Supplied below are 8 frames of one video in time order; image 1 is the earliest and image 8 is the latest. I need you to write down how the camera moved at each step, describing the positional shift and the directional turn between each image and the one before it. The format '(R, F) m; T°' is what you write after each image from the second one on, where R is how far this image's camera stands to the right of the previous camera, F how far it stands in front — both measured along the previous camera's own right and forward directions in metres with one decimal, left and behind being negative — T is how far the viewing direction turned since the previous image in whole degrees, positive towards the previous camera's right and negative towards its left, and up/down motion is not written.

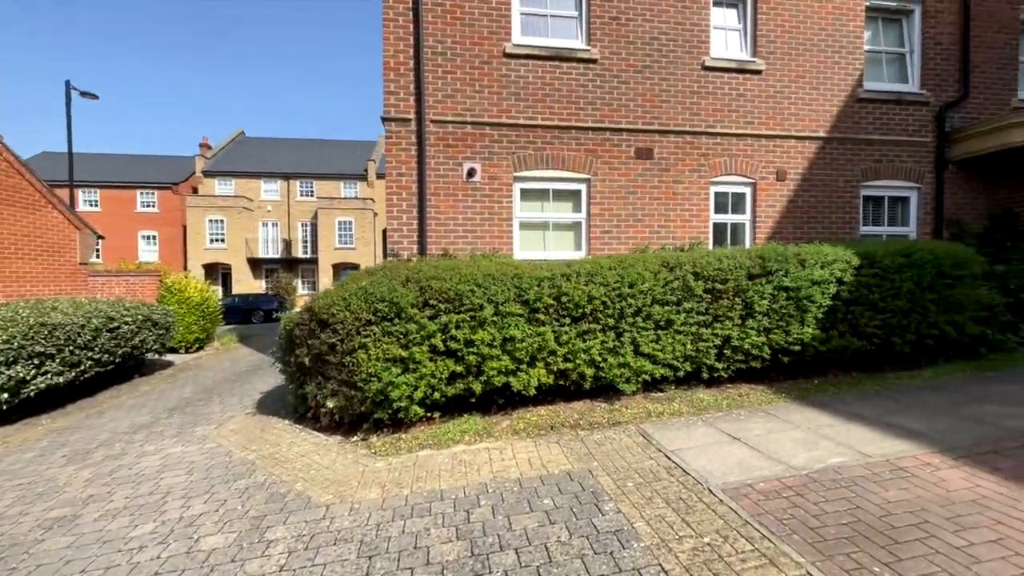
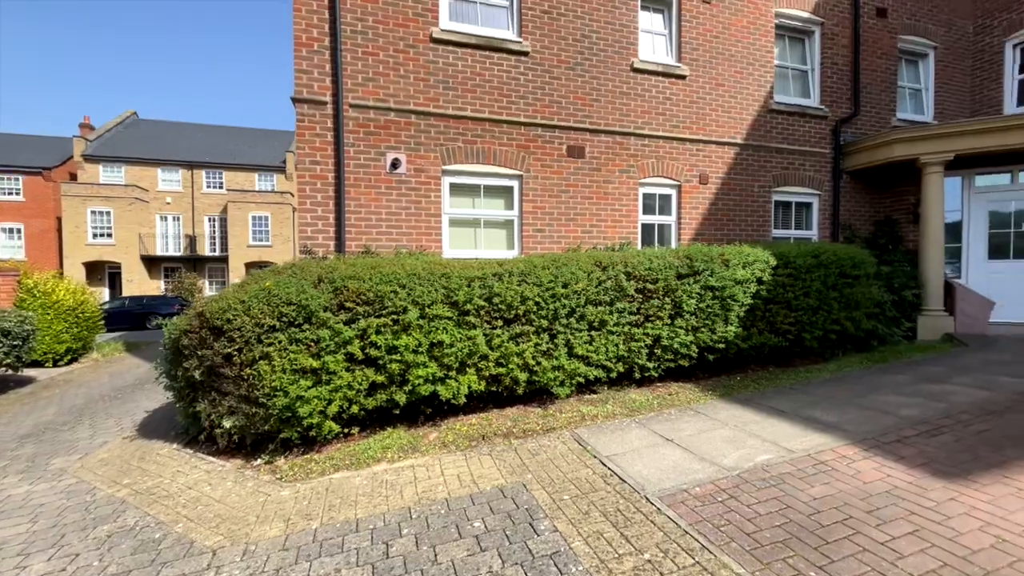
(0.0, +0.3) m; +9°
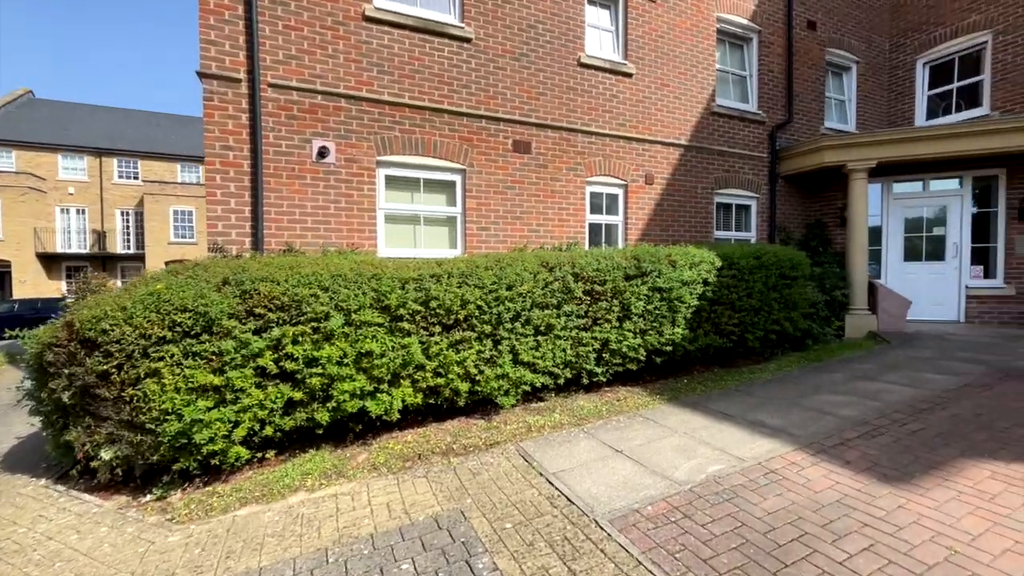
(+0.1, +0.4) m; +7°
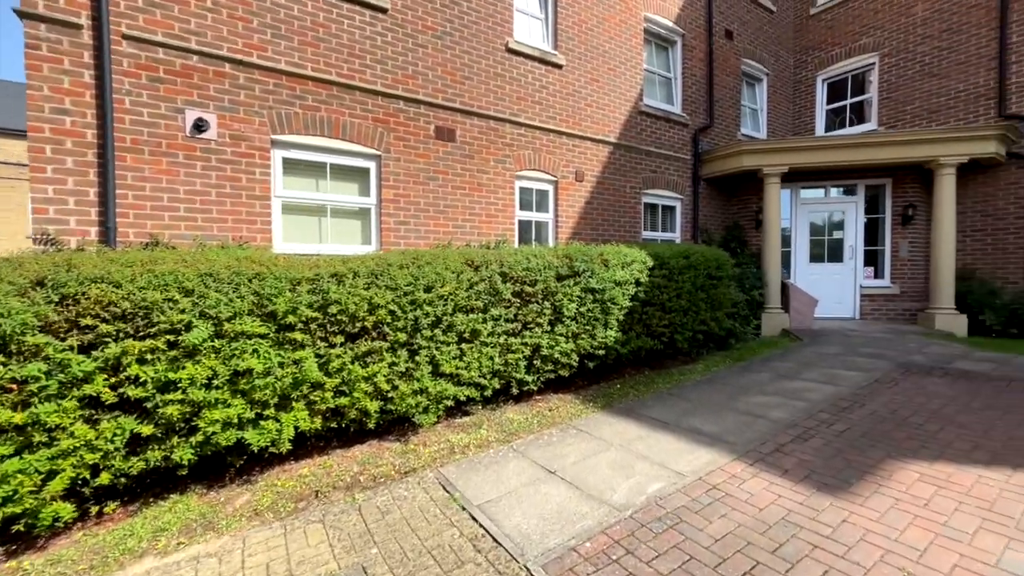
(+0.1, +0.5) m; +9°
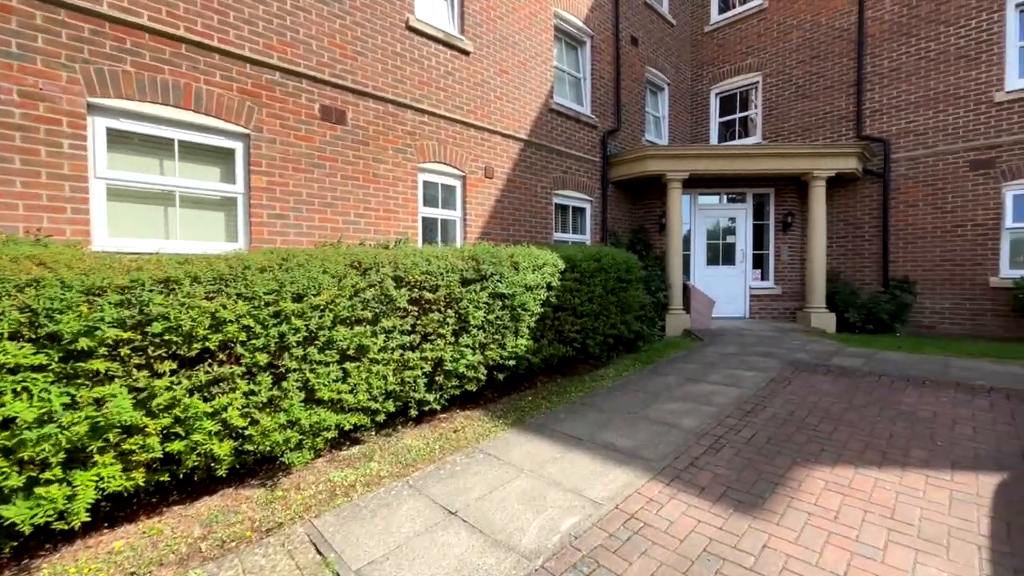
(+0.1, +0.5) m; +11°
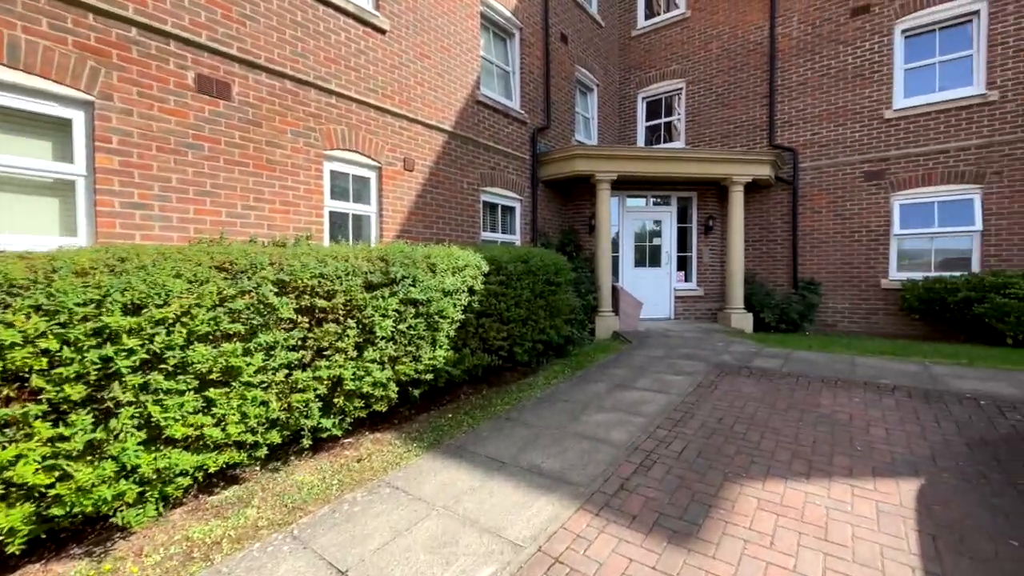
(+0.2, +0.4) m; +8°
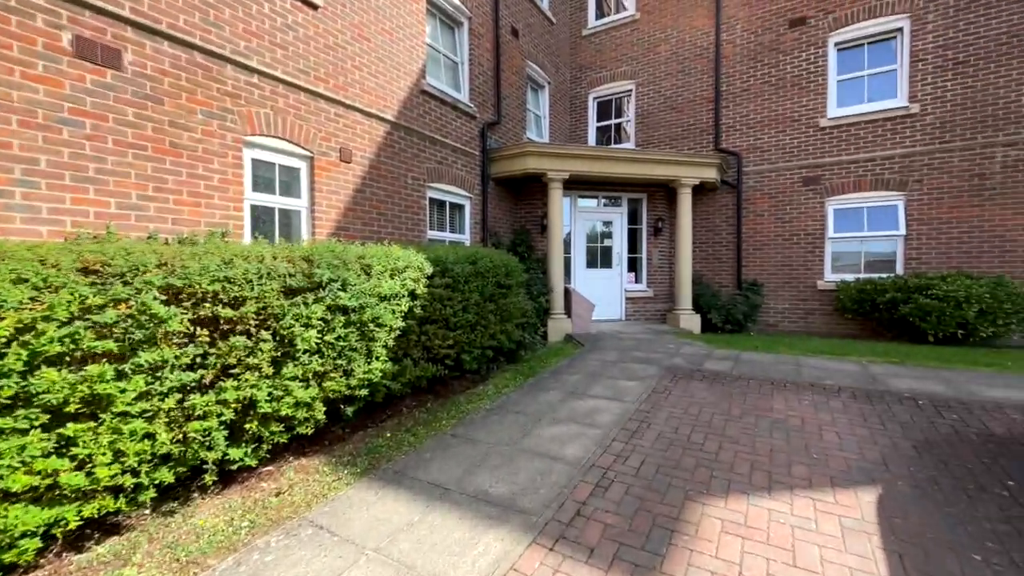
(+0.1, +0.4) m; +6°
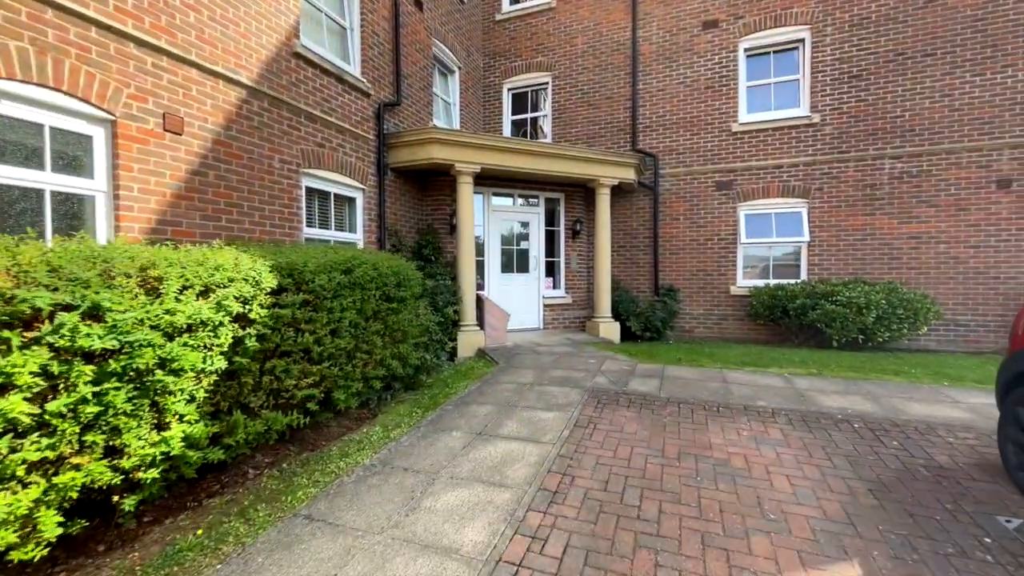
(+0.3, +1.0) m; +10°
